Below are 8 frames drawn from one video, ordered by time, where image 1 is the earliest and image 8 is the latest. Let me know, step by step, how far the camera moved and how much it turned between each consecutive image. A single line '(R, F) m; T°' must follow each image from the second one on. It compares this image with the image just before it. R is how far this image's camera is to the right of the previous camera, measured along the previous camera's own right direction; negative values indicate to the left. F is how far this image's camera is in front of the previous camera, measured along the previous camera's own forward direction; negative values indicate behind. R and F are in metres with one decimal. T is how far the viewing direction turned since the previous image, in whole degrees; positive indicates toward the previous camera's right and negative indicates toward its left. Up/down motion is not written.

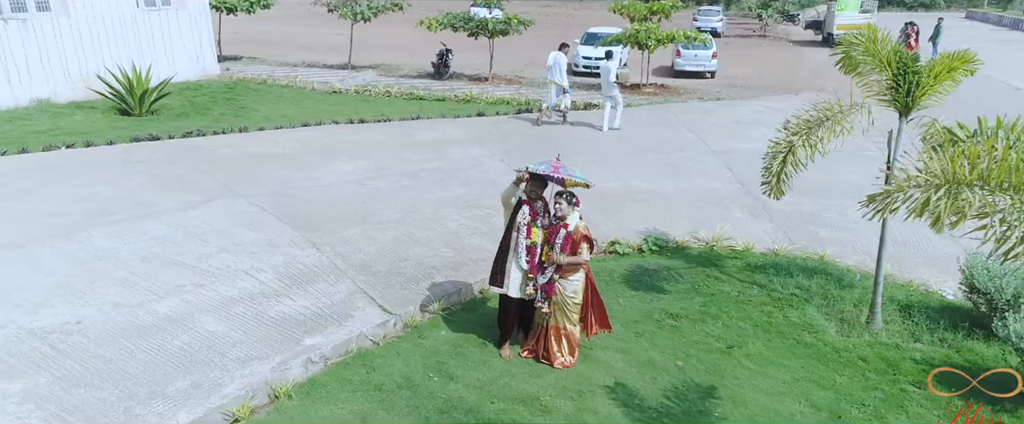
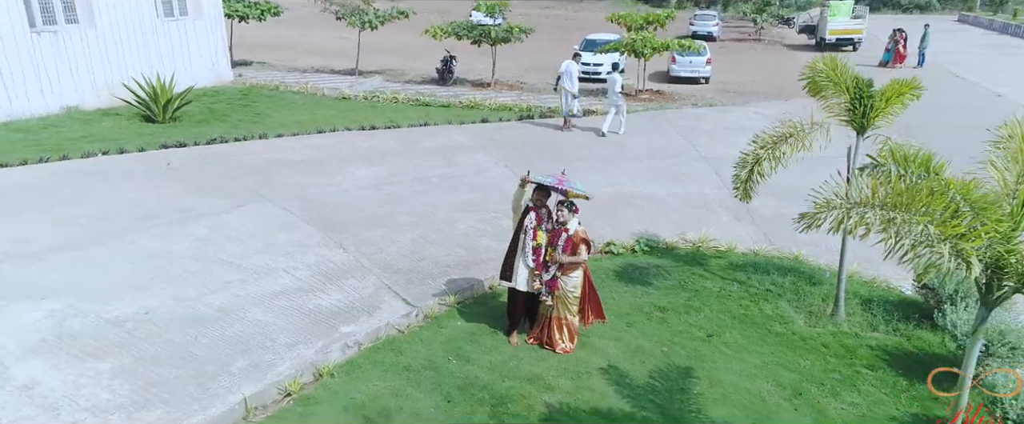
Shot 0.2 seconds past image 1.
(-0.1, -0.8) m; 0°
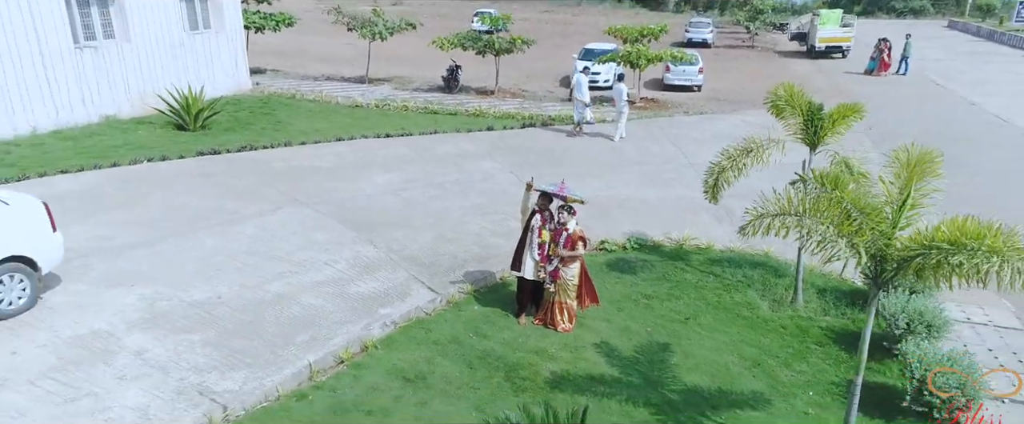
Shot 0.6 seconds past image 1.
(-0.1, -1.2) m; 0°
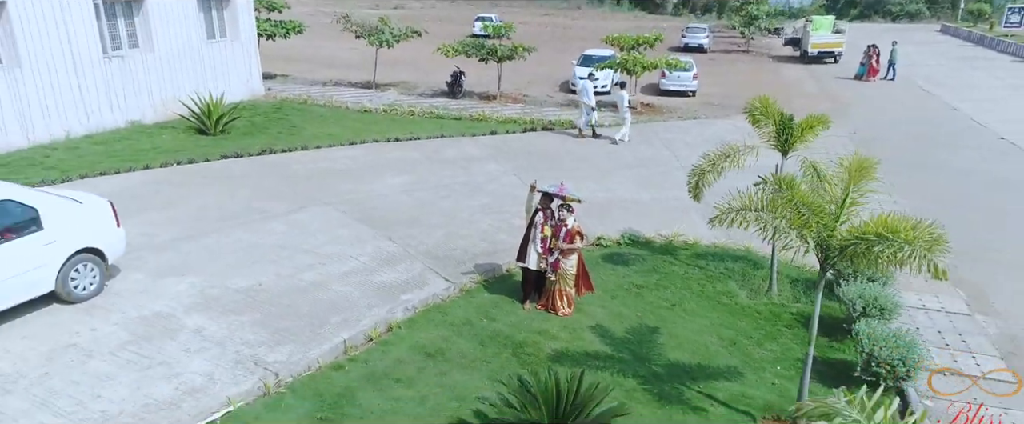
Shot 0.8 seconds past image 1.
(-0.1, -0.9) m; 0°
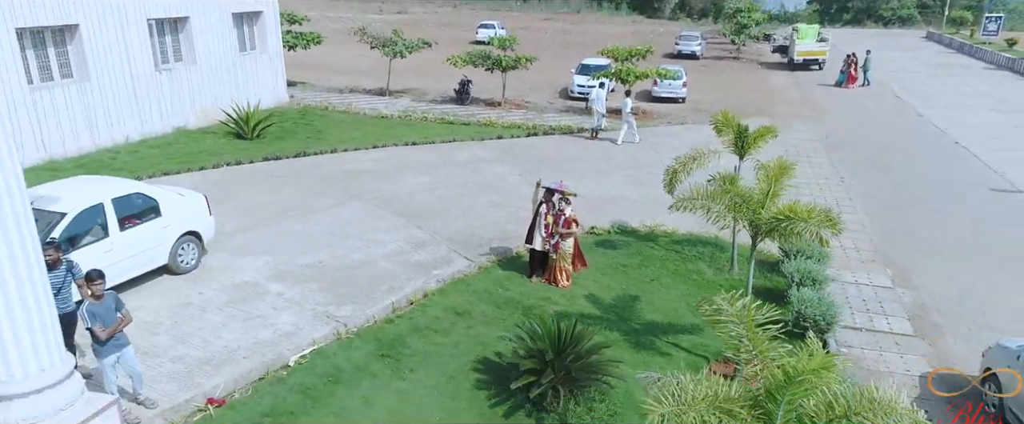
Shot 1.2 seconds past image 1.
(-0.1, -2.0) m; 0°
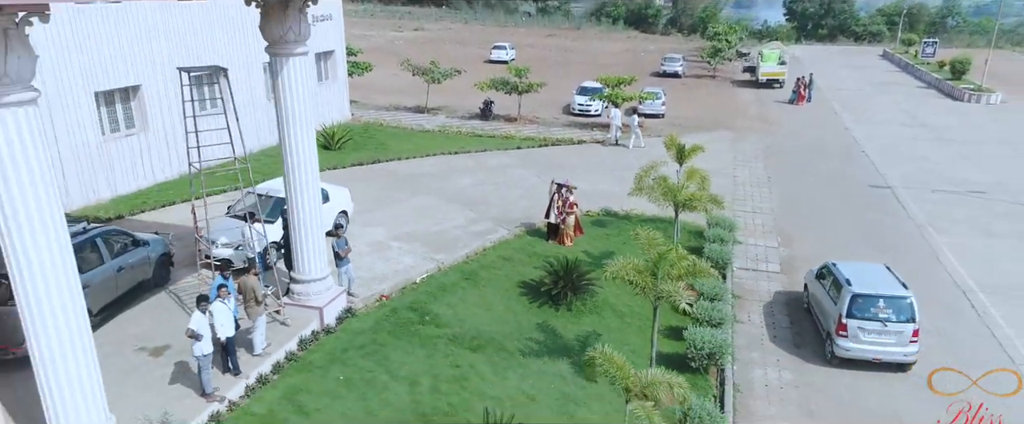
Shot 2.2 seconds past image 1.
(-0.5, -5.9) m; 0°
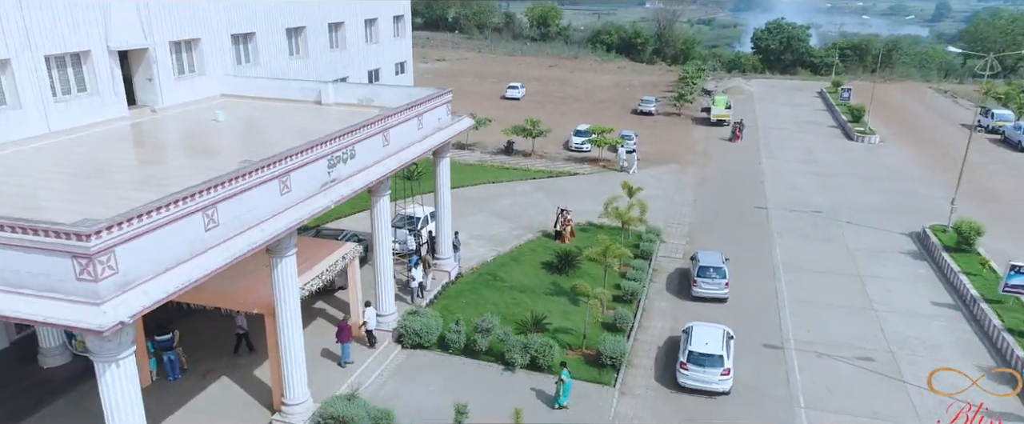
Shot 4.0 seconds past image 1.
(-0.9, -12.3) m; 0°
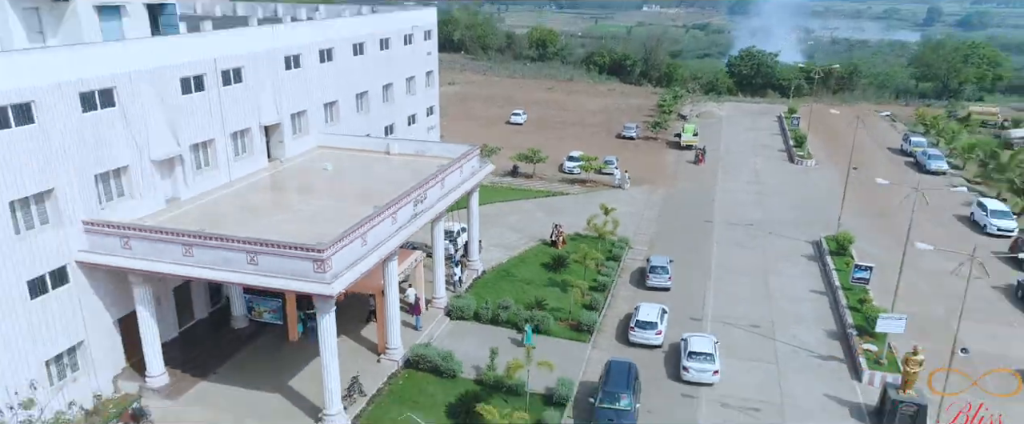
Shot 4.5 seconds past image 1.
(-0.4, -10.1) m; 0°
